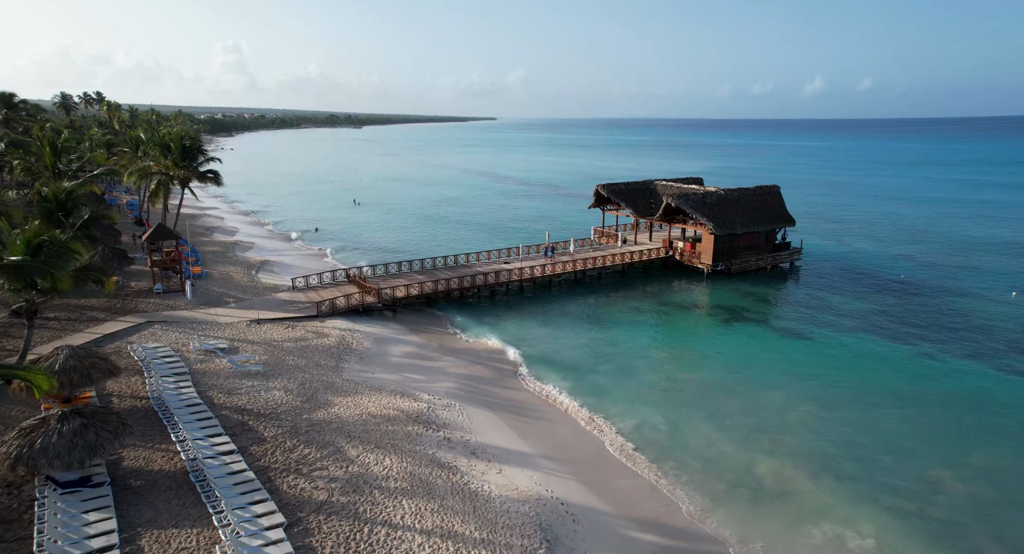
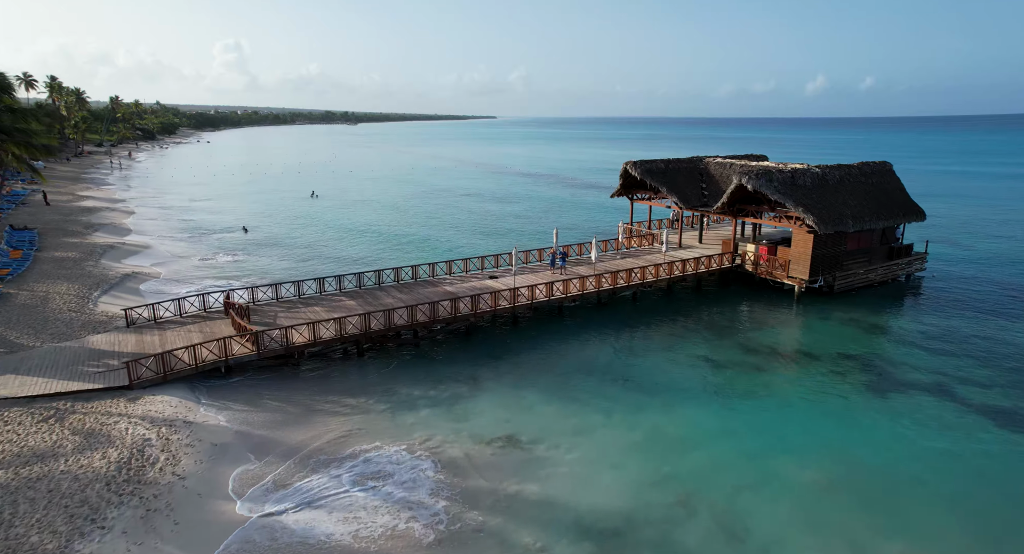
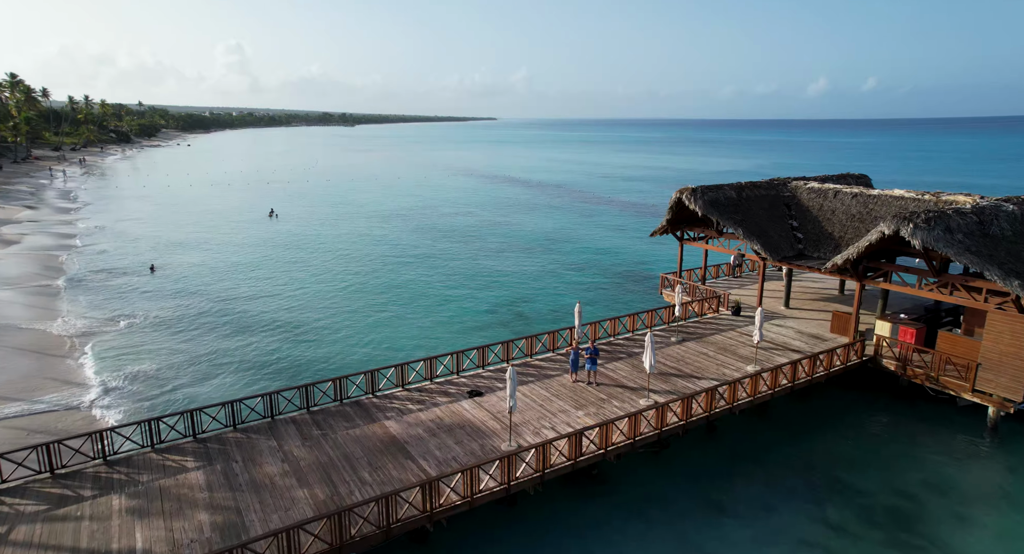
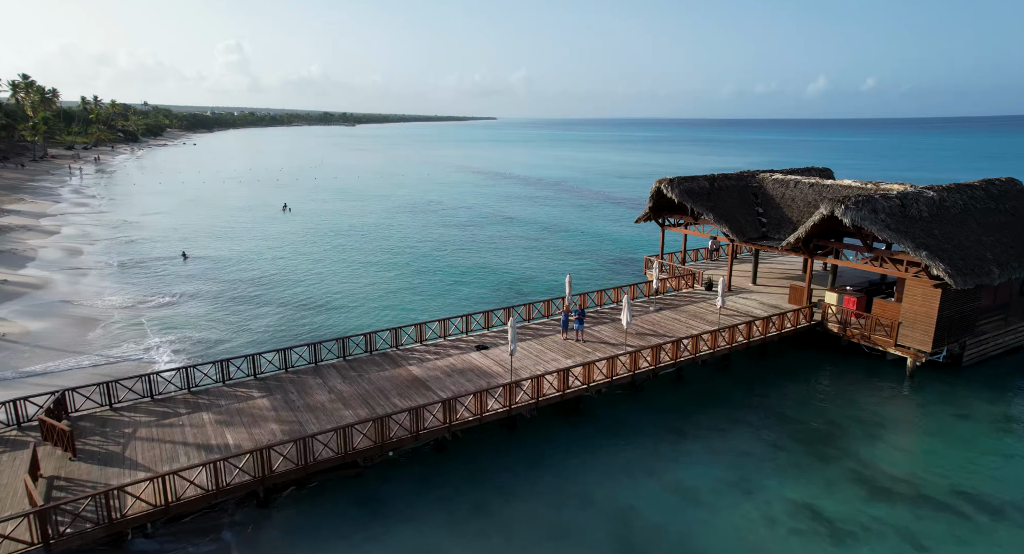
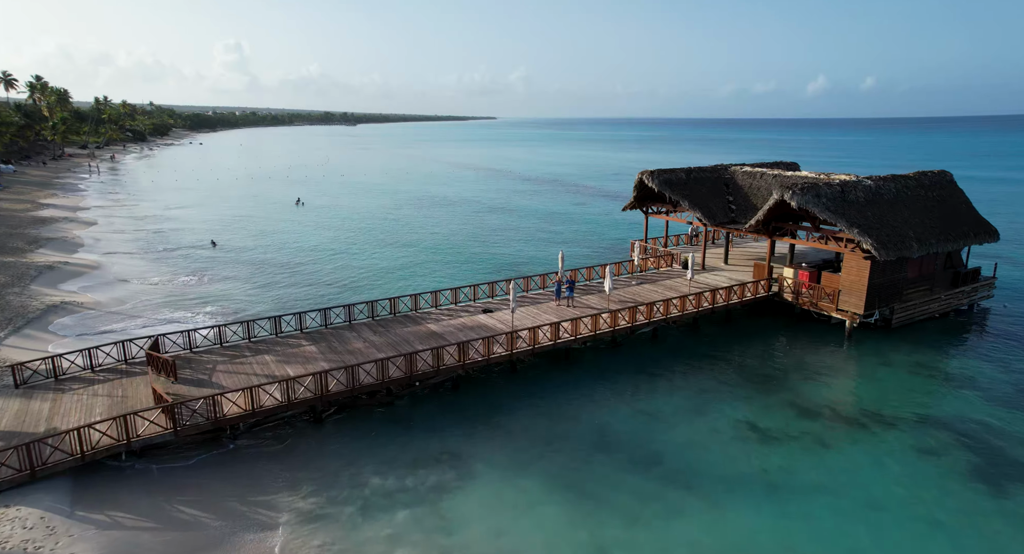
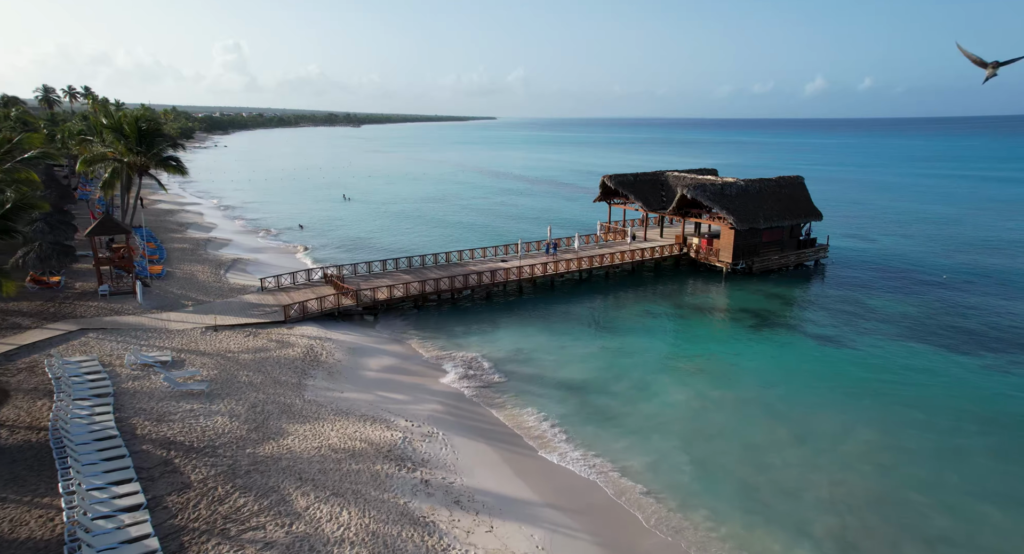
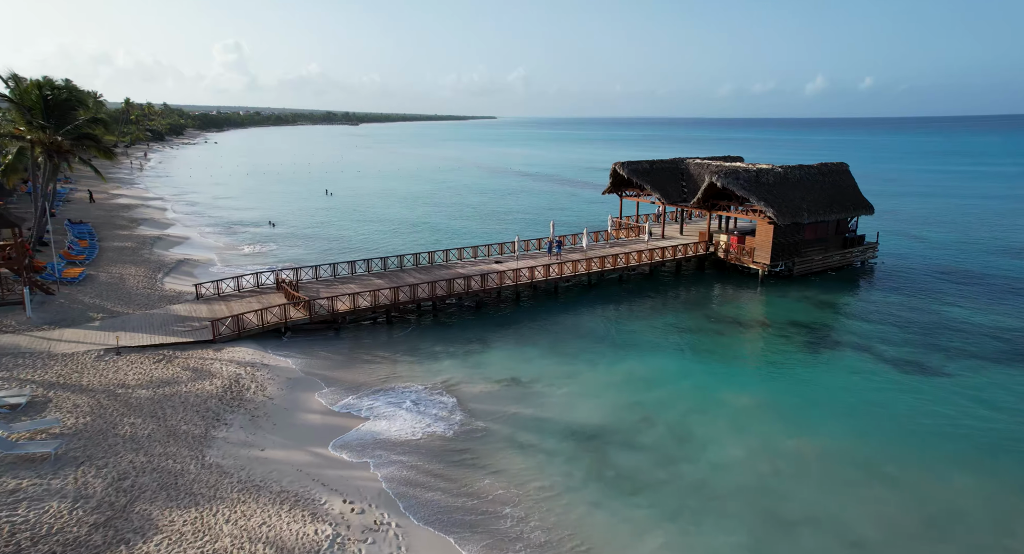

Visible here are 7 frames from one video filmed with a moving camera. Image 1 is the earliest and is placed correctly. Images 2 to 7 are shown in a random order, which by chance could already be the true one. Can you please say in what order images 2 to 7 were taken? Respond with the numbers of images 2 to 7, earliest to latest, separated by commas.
6, 7, 2, 5, 4, 3
